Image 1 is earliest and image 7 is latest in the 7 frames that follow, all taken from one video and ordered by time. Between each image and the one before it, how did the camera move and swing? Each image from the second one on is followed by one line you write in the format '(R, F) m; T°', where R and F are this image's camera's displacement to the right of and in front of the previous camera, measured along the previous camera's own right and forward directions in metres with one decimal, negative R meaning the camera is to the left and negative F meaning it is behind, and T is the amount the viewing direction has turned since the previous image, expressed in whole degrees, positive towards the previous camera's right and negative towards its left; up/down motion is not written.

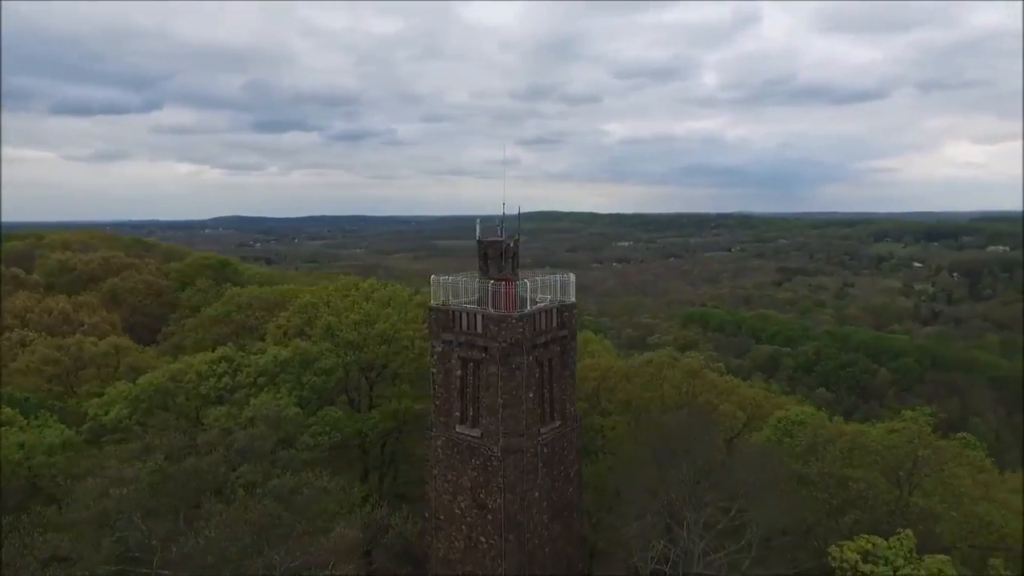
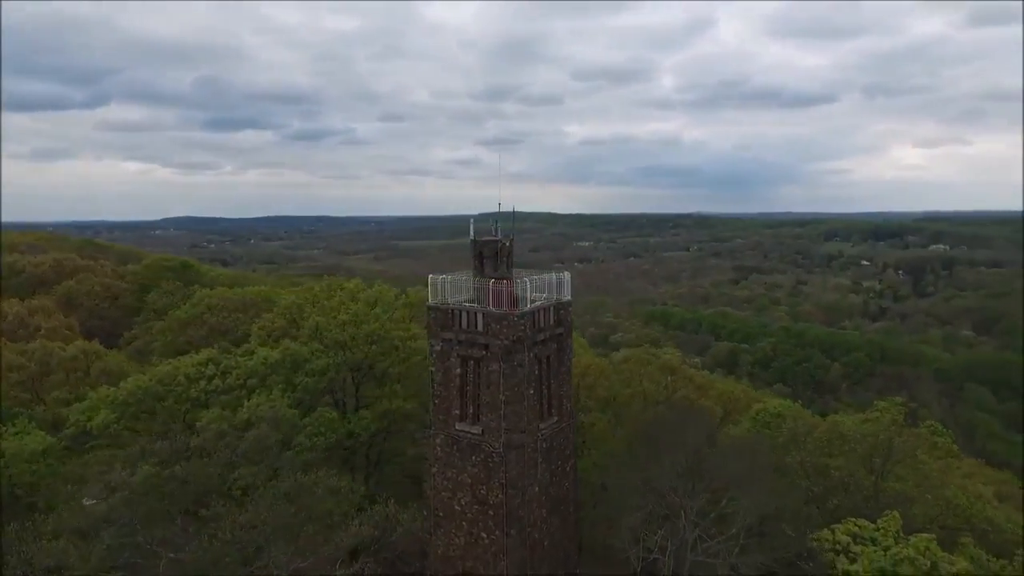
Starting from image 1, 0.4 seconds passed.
(-0.2, -0.1) m; +4°
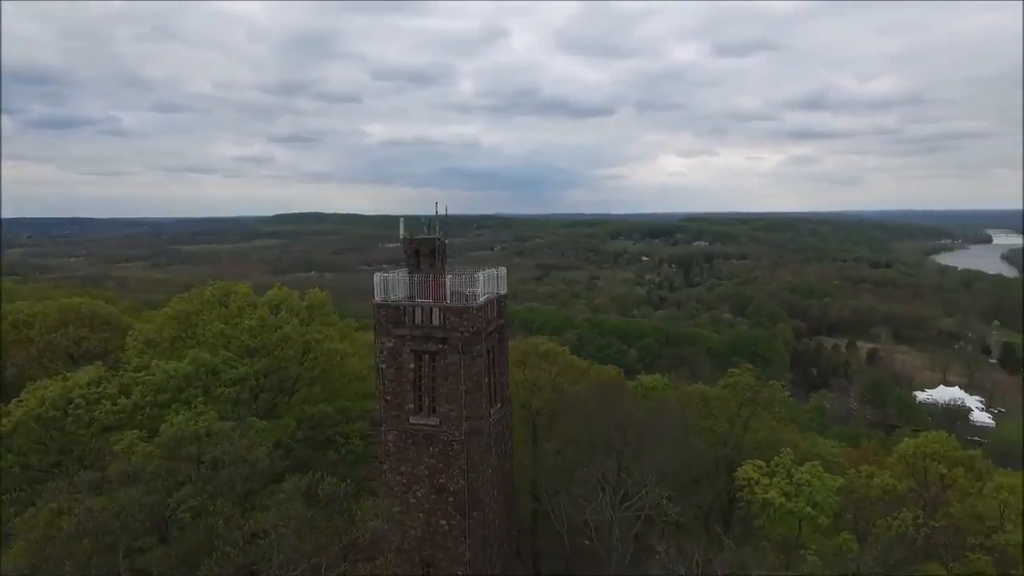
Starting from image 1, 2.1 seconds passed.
(+0.3, 0.0) m; 0°
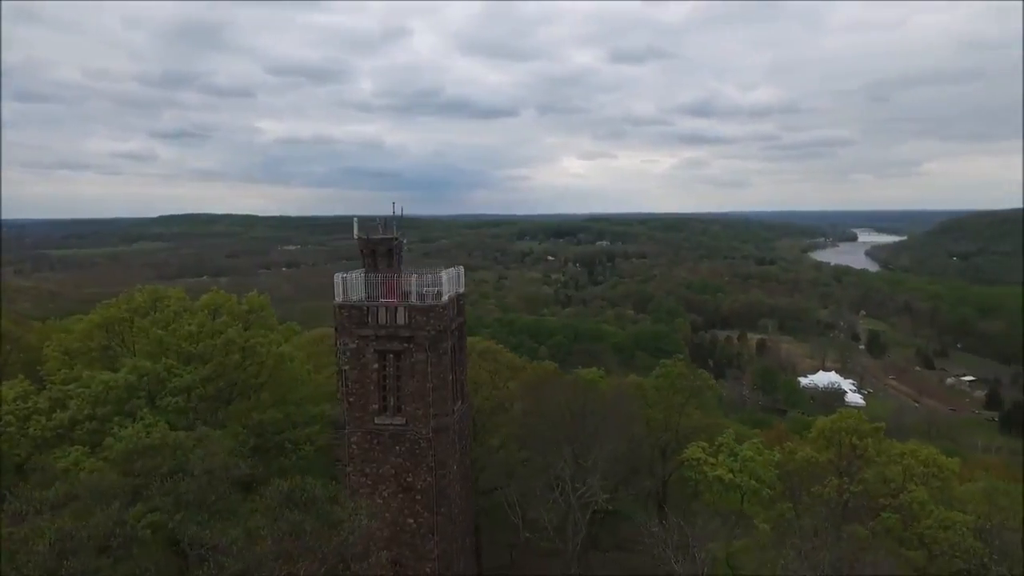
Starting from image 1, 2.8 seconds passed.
(-0.4, -0.1) m; +9°
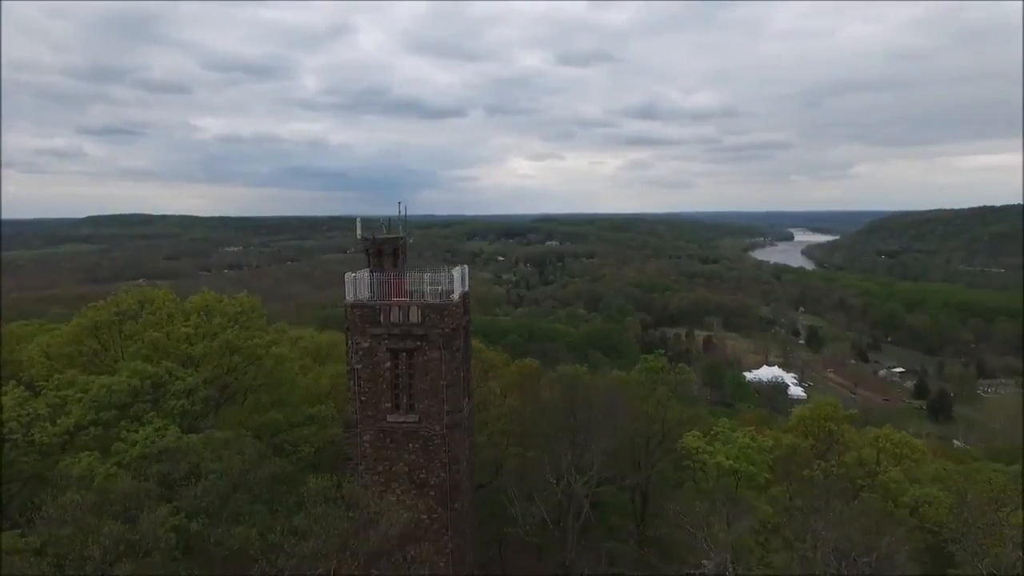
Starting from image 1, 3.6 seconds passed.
(-0.4, -0.1) m; +5°
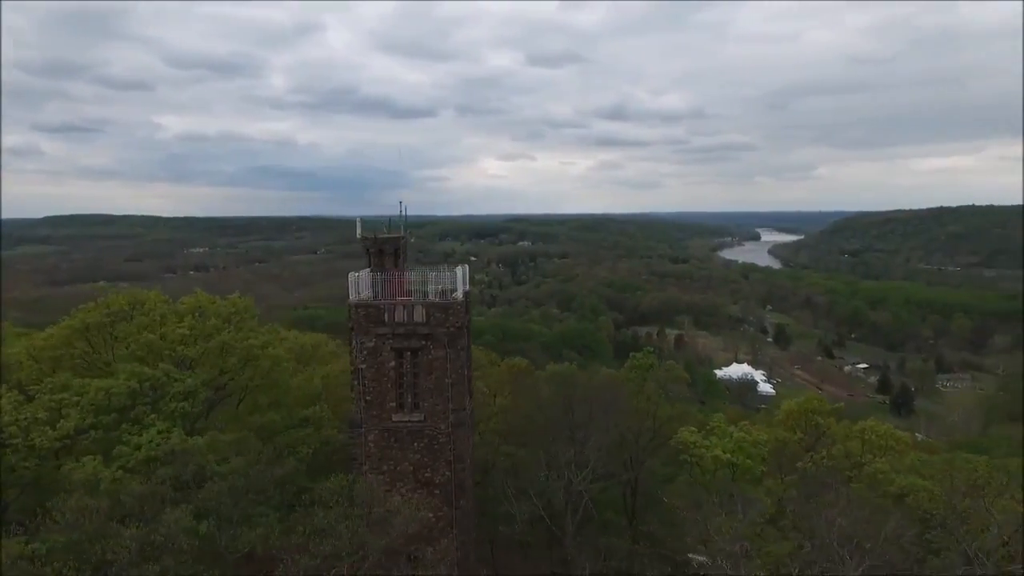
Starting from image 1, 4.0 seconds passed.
(-0.2, 0.0) m; +3°
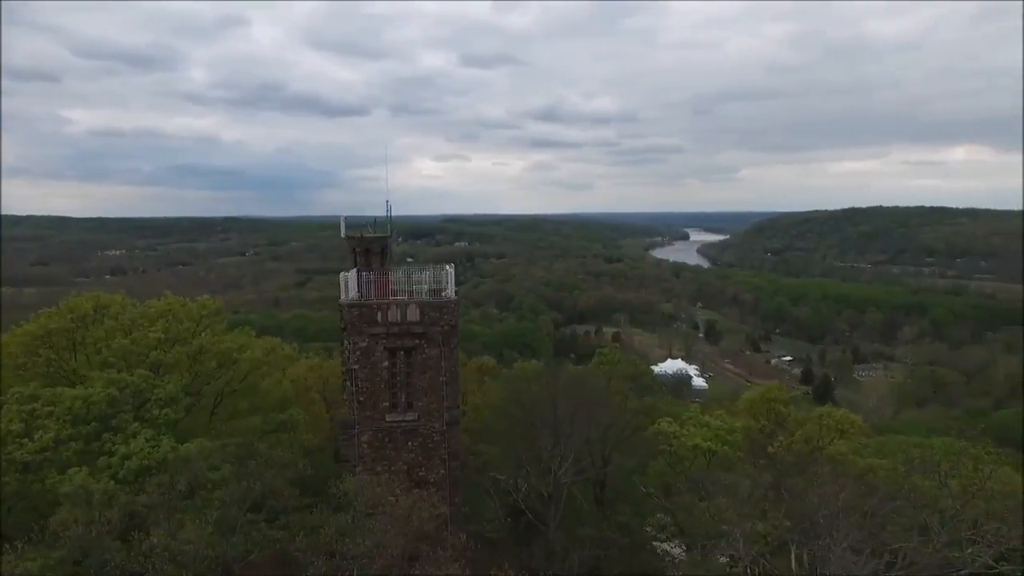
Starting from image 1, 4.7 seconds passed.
(-0.3, -0.1) m; +6°
